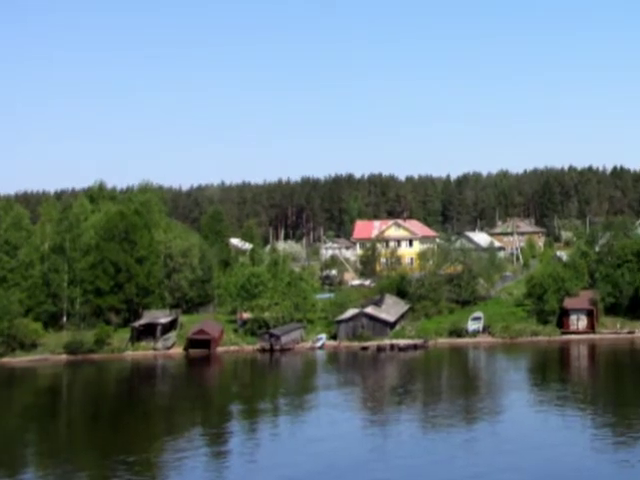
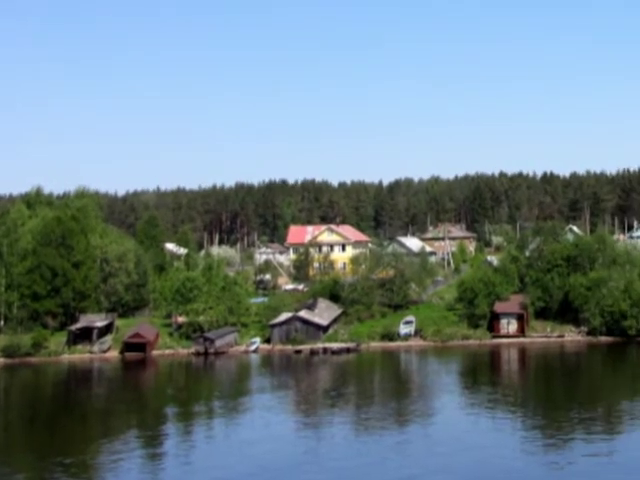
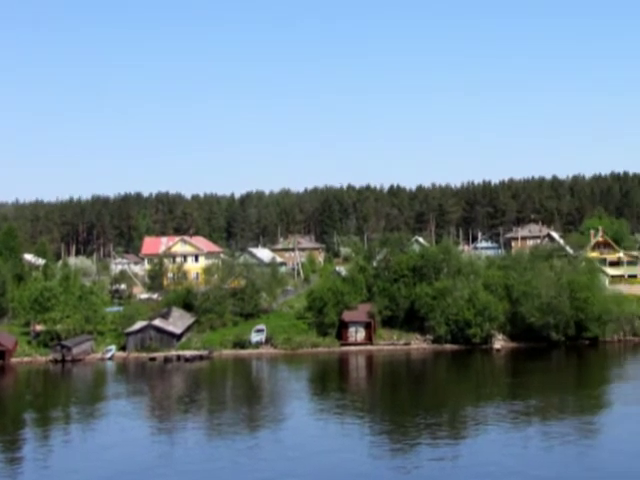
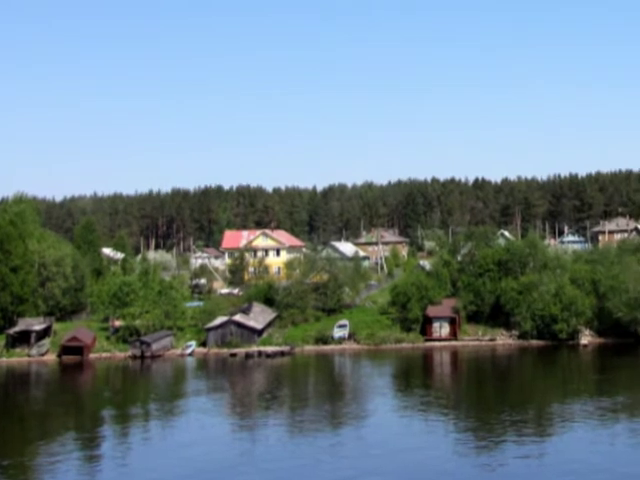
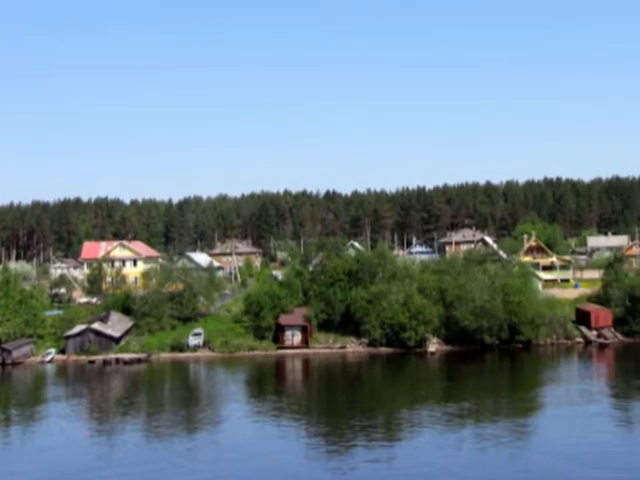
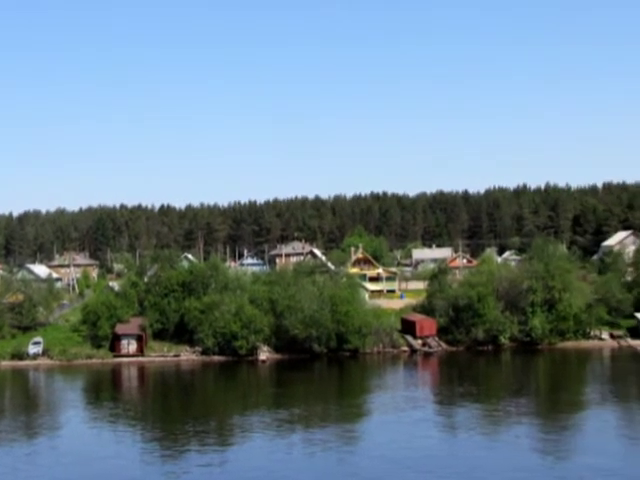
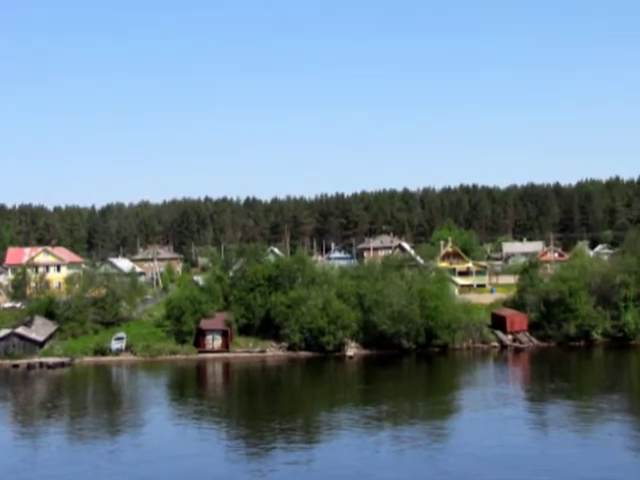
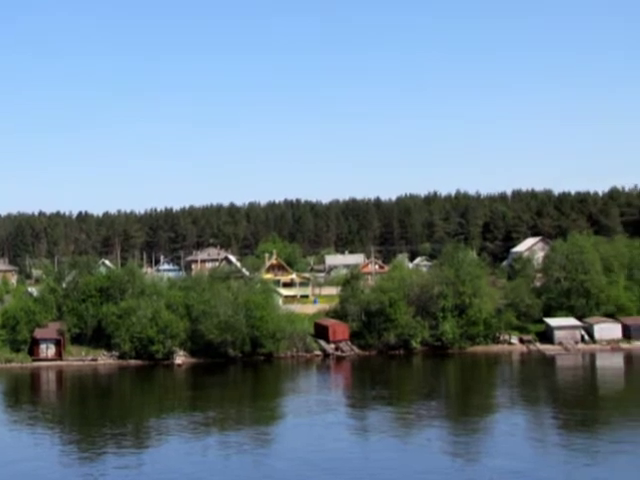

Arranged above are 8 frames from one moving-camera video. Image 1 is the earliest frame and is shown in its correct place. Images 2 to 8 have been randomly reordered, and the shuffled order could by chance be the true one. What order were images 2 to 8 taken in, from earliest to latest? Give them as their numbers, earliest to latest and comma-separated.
2, 4, 3, 5, 7, 6, 8
